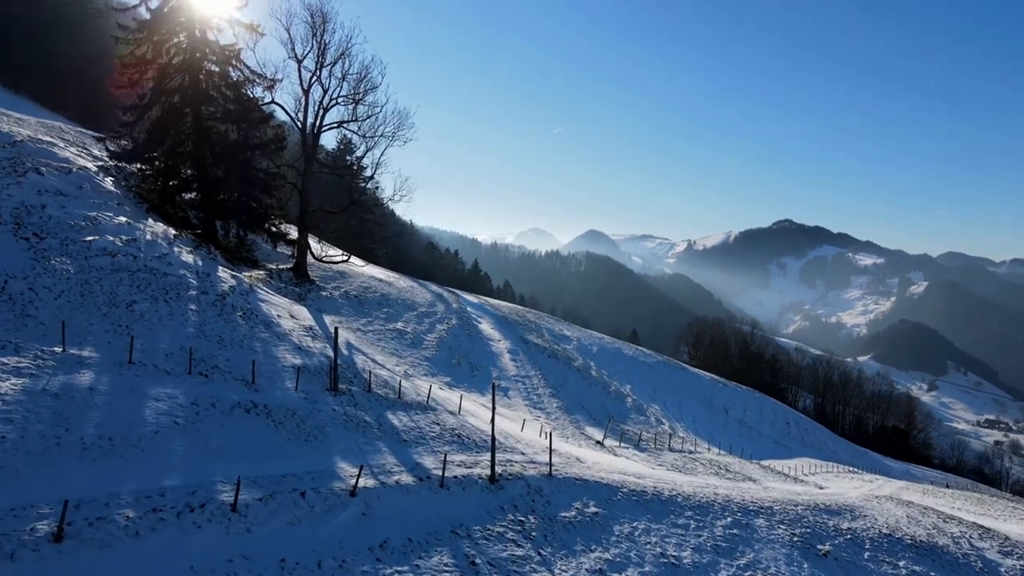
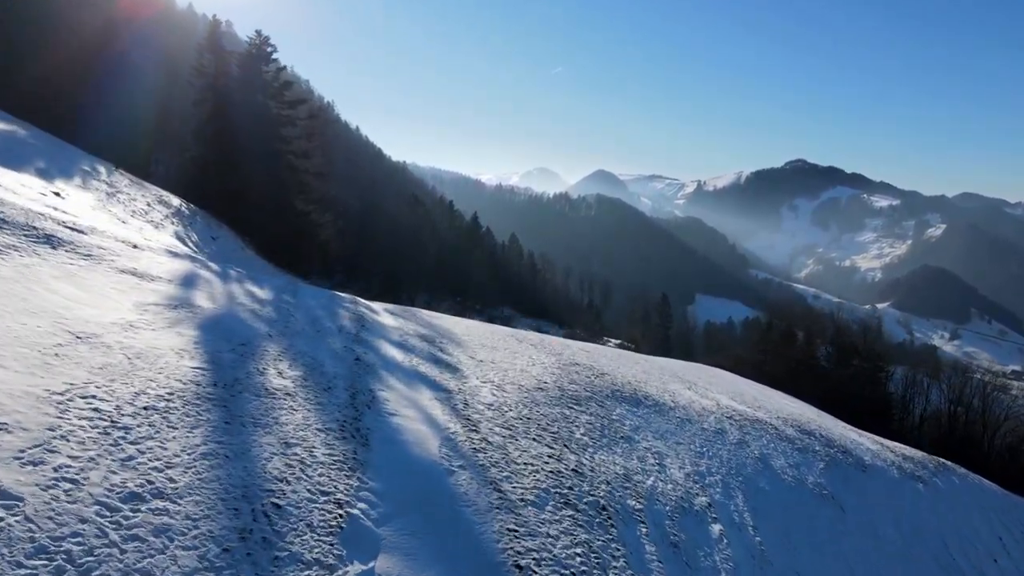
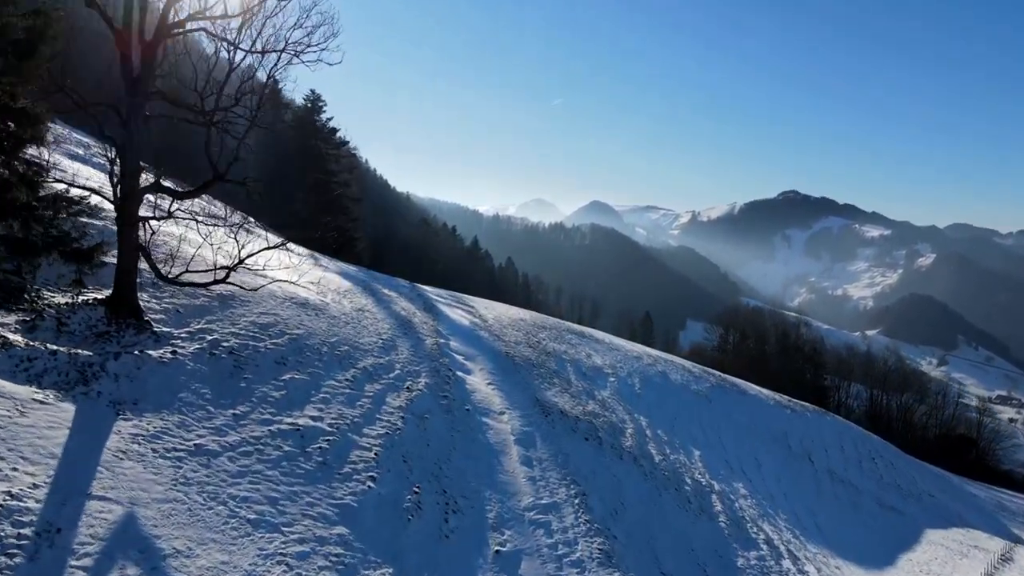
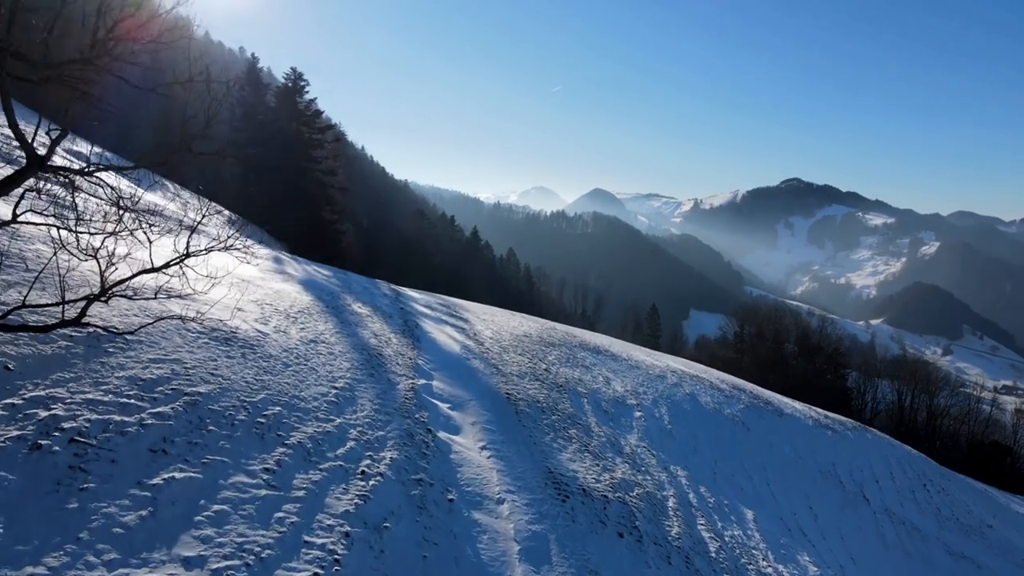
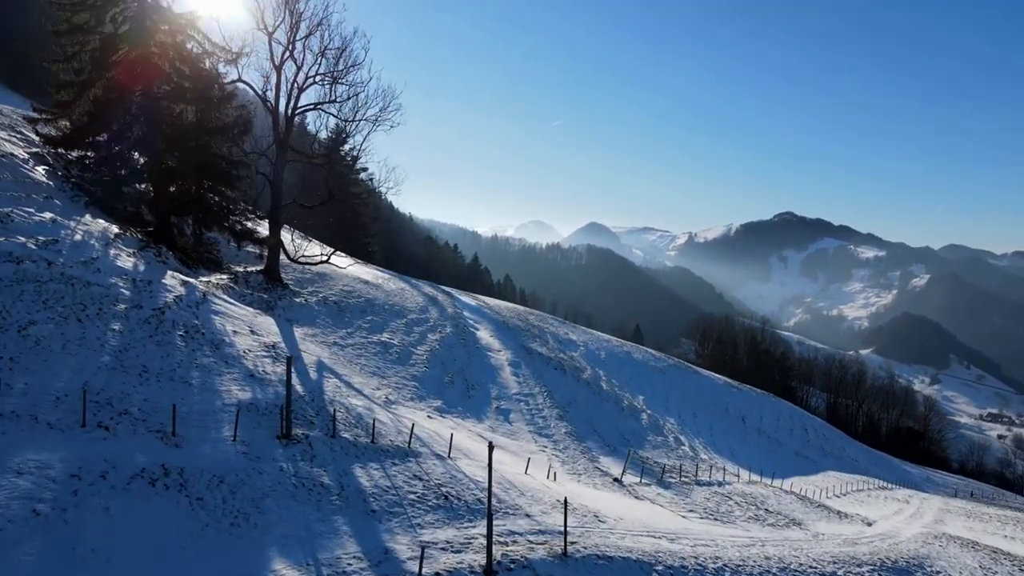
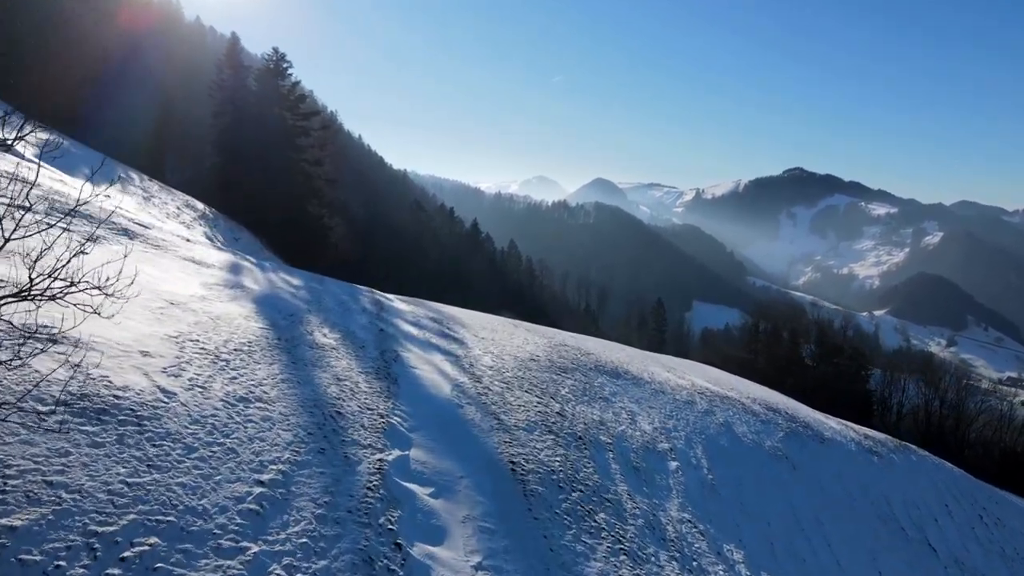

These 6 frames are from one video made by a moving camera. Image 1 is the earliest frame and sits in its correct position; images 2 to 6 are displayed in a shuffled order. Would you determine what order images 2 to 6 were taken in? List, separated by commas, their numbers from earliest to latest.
5, 3, 4, 6, 2
